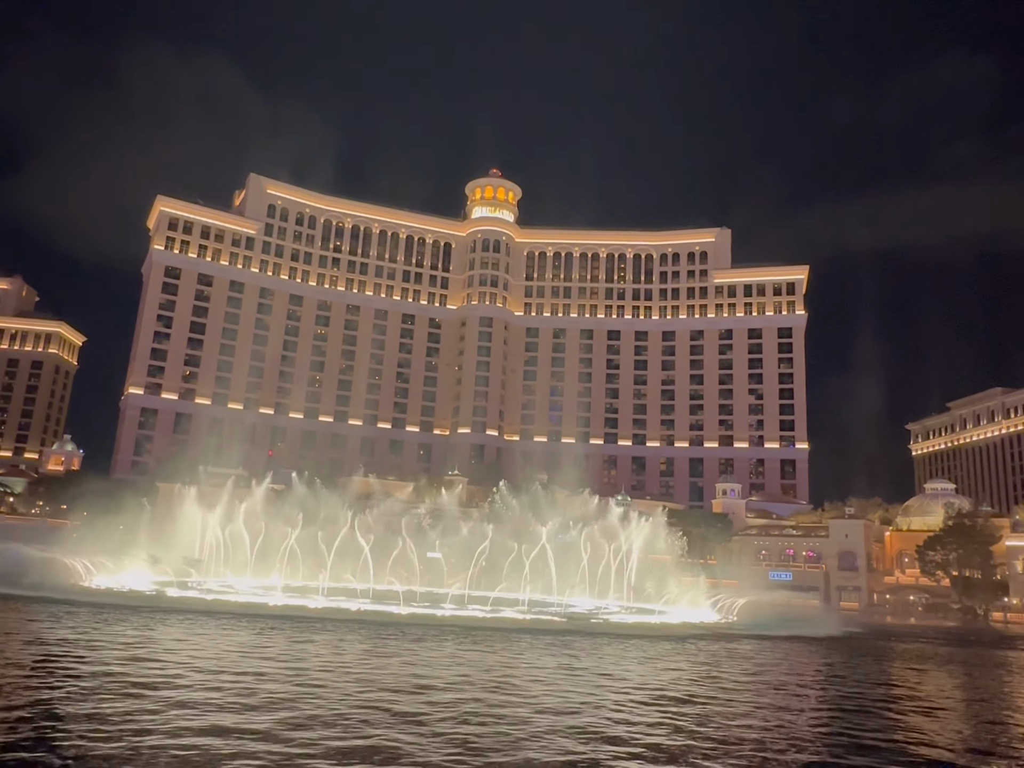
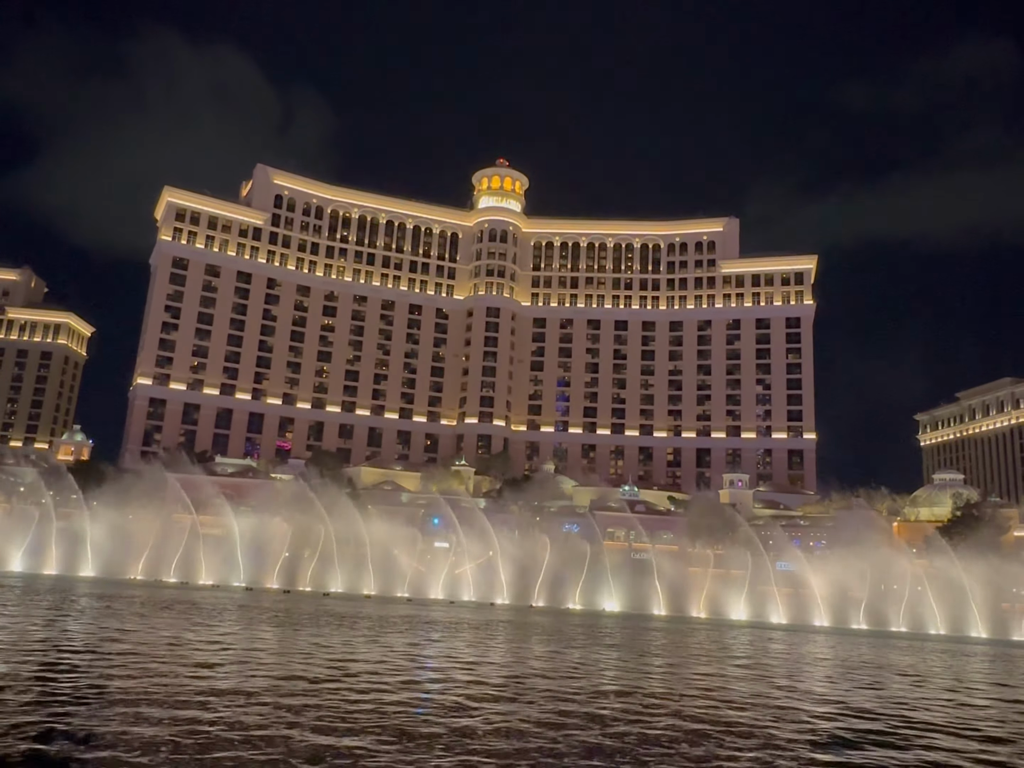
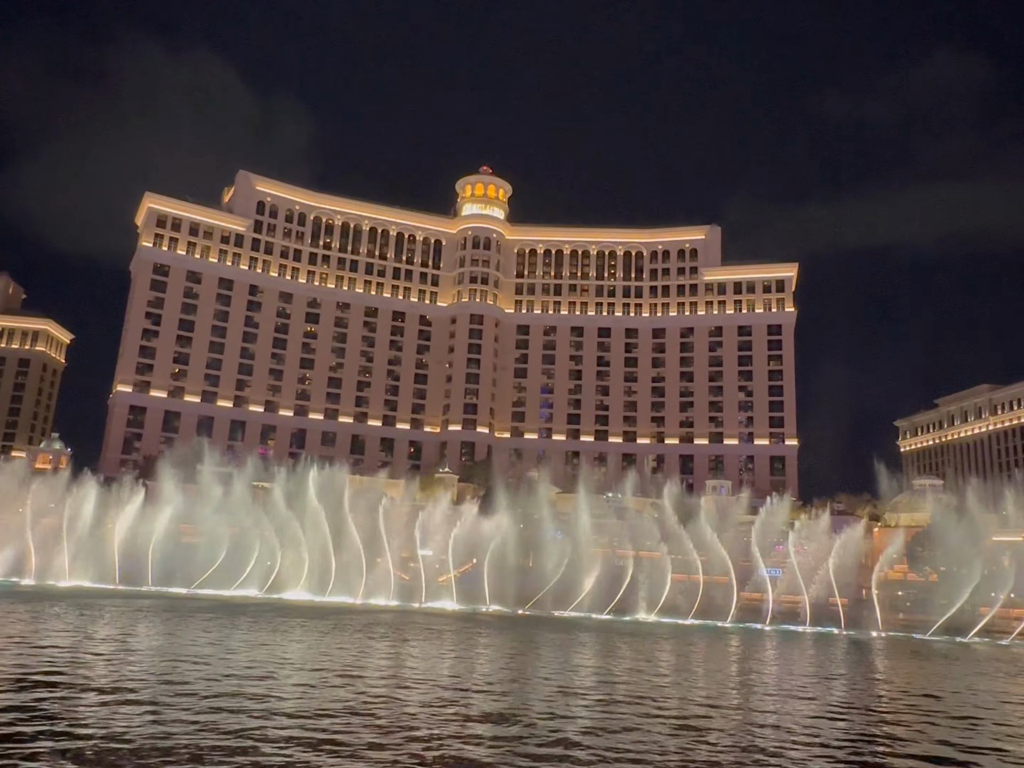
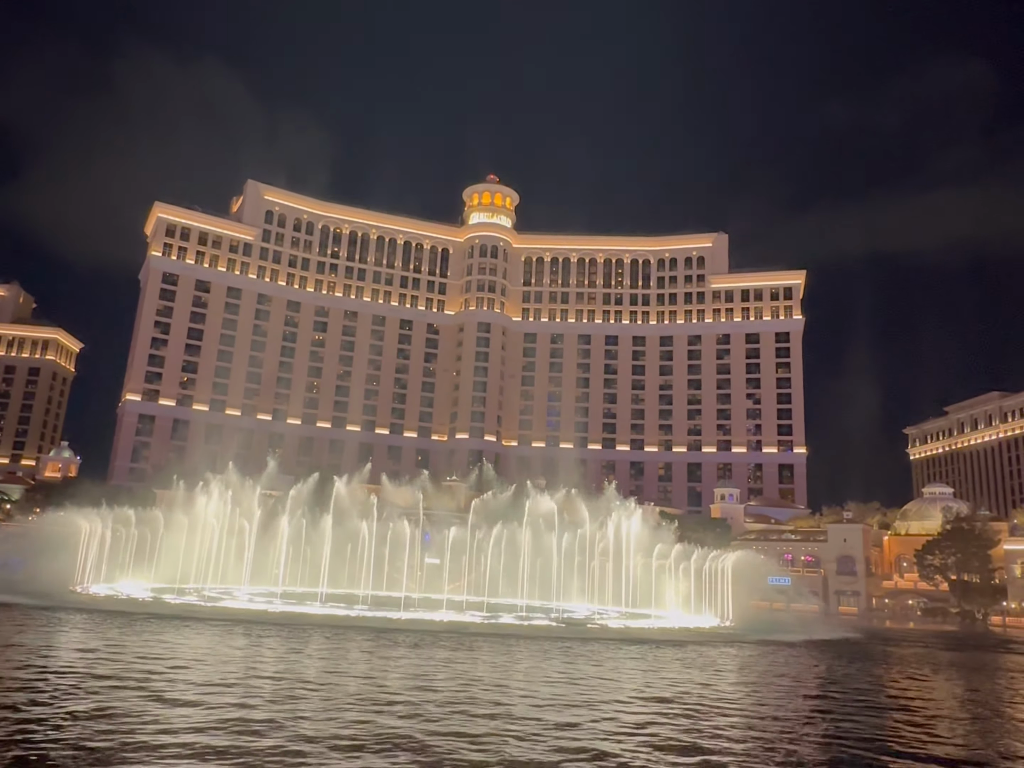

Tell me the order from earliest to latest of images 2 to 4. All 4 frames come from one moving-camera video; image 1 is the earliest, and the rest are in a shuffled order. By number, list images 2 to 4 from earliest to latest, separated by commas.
4, 3, 2
